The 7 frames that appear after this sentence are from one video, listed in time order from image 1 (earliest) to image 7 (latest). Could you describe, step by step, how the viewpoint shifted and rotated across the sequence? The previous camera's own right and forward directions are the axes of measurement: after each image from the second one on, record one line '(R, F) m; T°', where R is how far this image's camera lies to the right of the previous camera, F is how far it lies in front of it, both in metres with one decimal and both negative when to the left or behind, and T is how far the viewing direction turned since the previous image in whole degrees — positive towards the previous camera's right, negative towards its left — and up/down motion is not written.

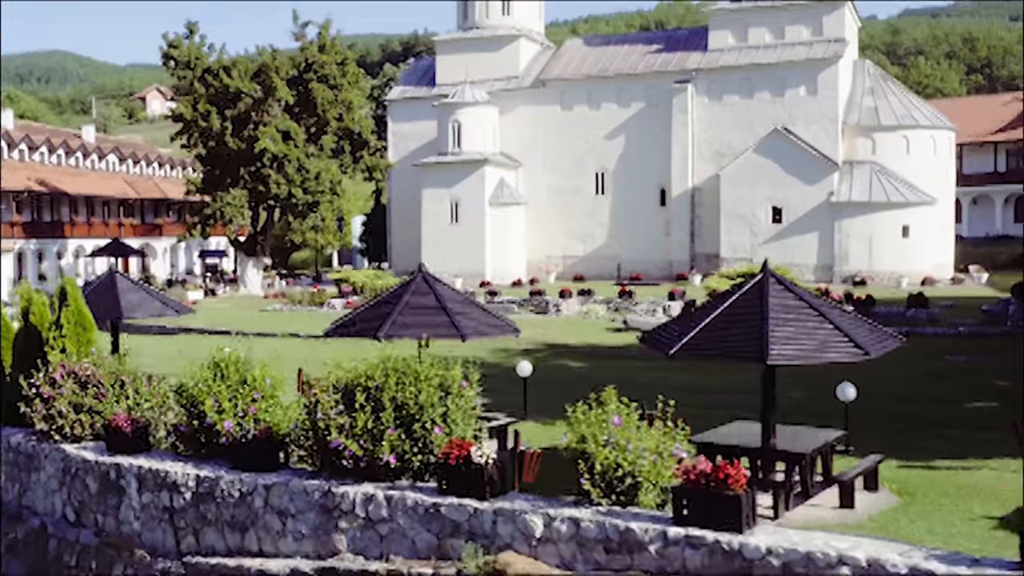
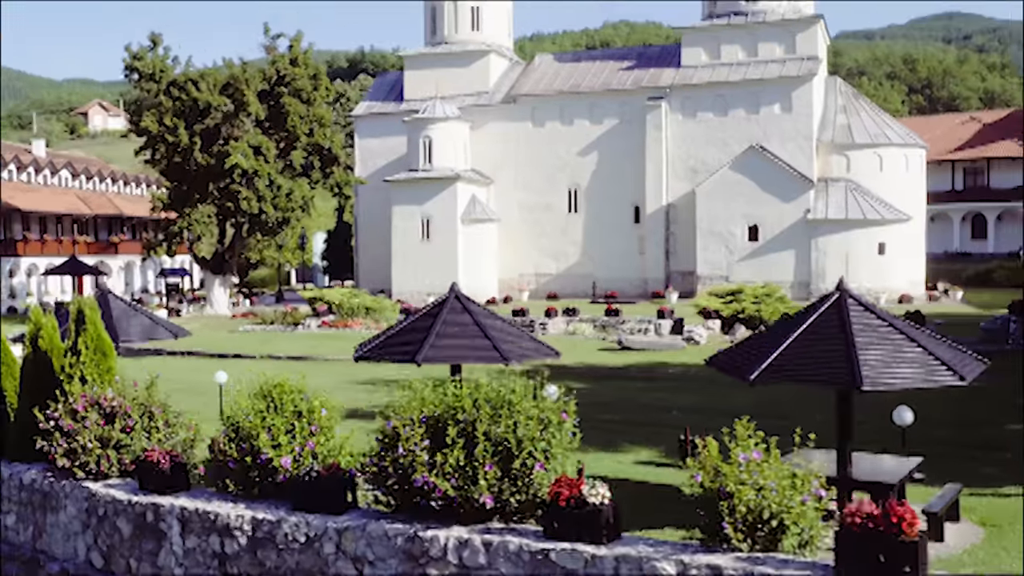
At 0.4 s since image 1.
(-0.9, +0.5) m; +3°
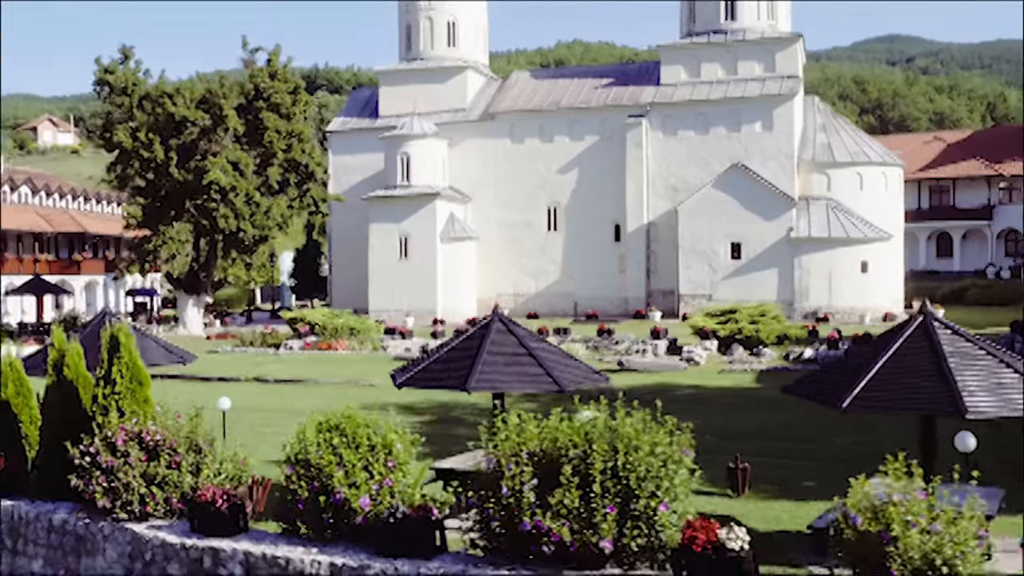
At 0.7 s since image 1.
(-0.9, +0.5) m; +3°
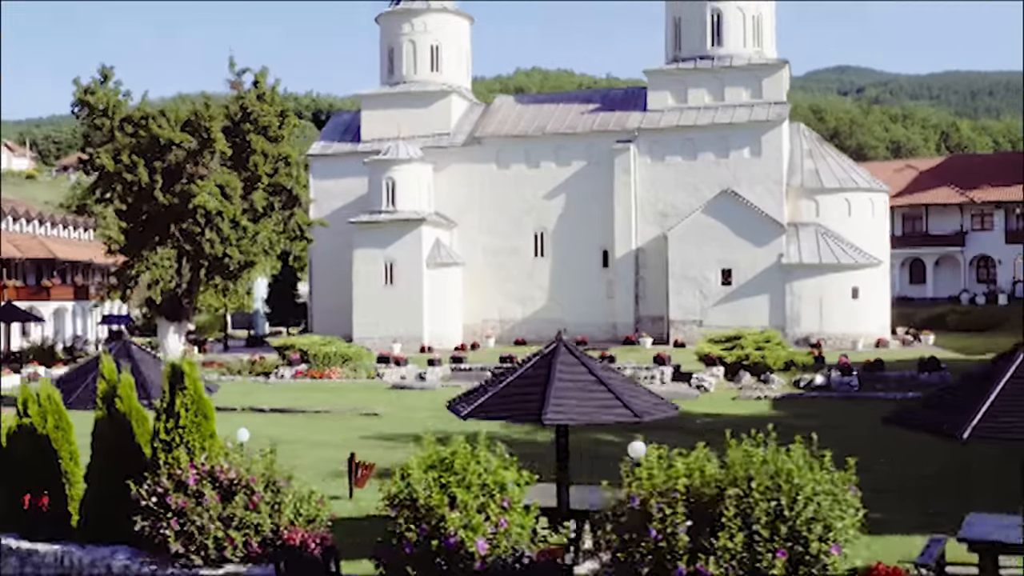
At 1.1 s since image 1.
(-0.9, +0.5) m; +2°
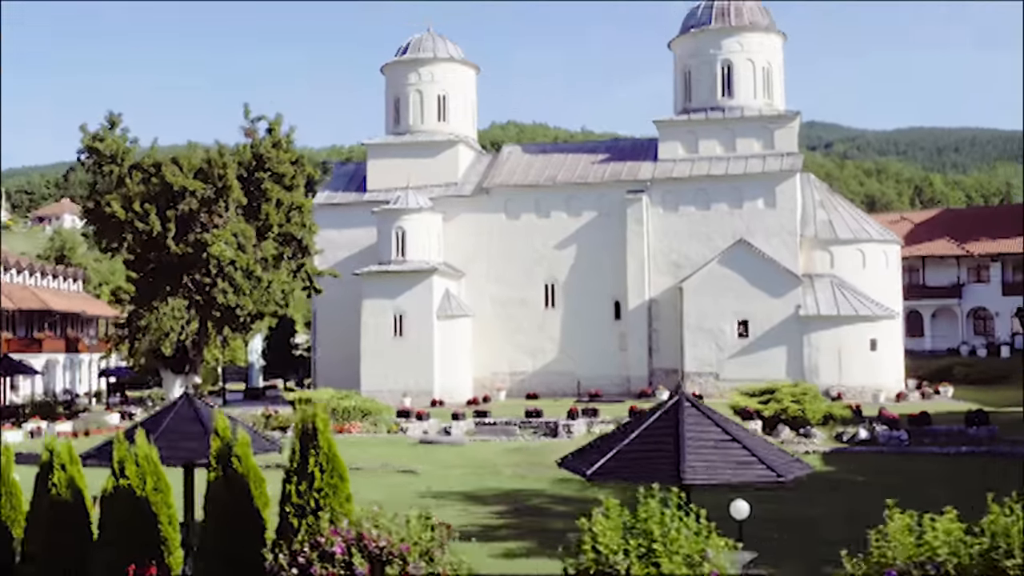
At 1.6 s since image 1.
(-1.2, +0.5) m; +2°
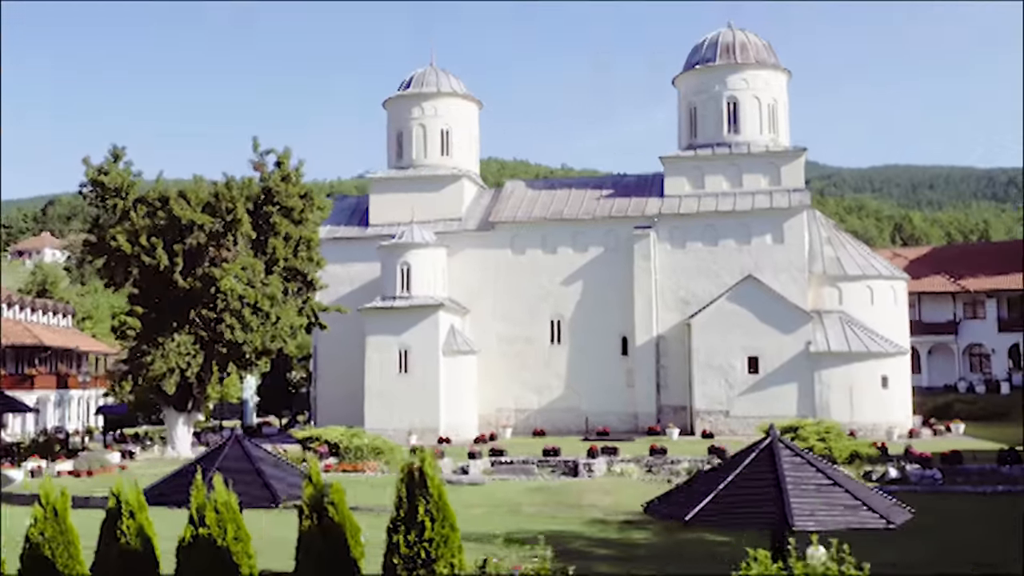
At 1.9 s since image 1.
(-0.8, +0.3) m; +1°
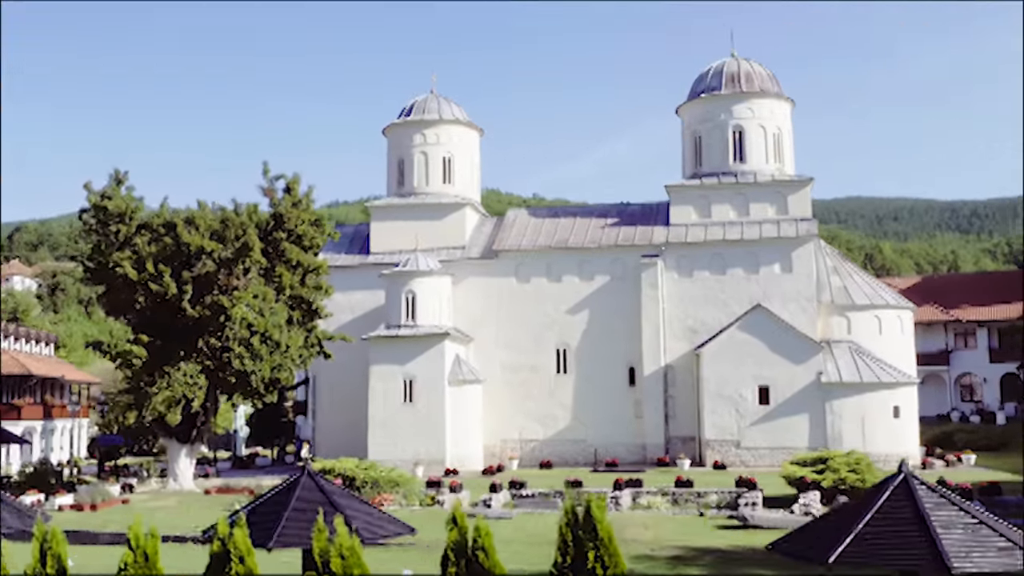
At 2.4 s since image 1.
(-1.1, +0.4) m; +2°
